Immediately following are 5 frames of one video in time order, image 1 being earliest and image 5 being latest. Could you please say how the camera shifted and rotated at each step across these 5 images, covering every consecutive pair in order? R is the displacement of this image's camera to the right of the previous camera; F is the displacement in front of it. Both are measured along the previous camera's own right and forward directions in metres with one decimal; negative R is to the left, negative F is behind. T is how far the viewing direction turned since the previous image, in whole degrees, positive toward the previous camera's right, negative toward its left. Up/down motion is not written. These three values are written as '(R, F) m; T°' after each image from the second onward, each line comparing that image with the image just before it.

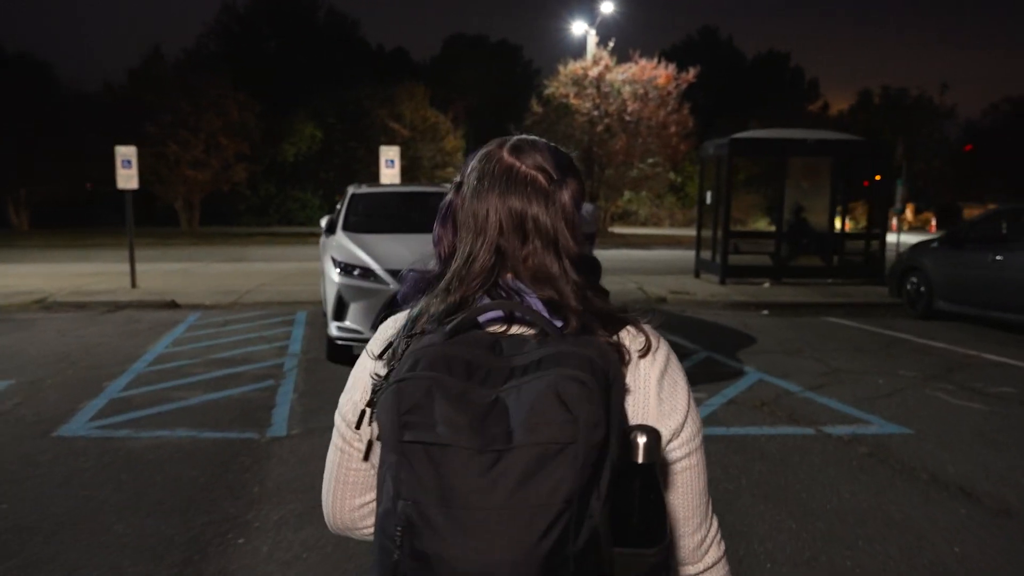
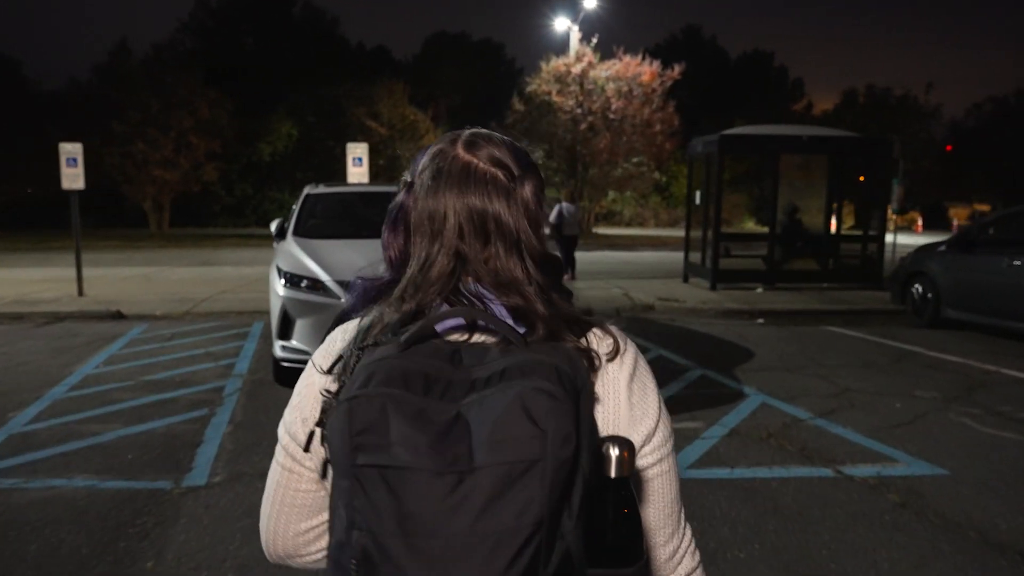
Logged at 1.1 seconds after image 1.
(+0.1, +1.0) m; +1°
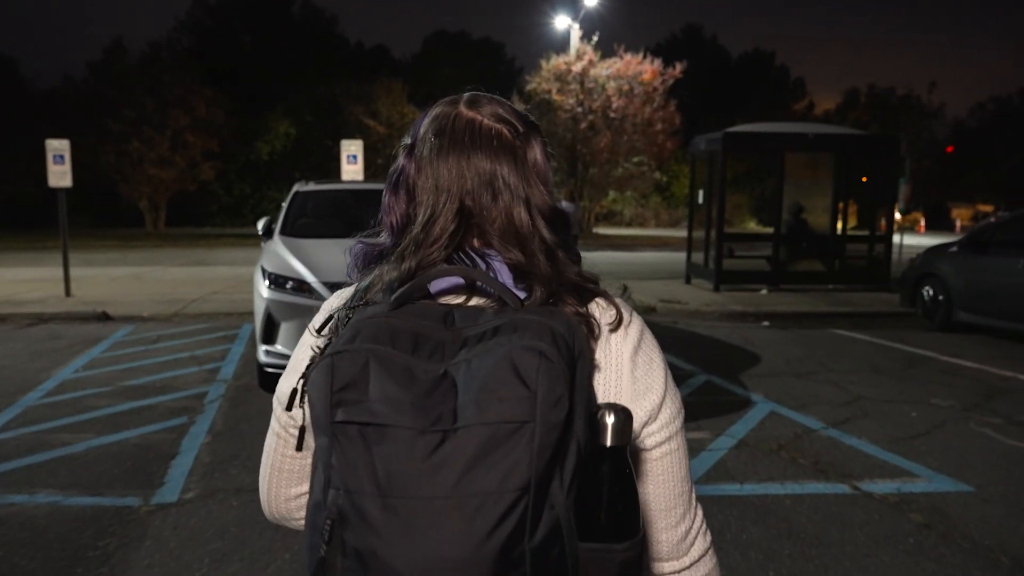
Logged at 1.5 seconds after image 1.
(0.0, +0.4) m; 0°
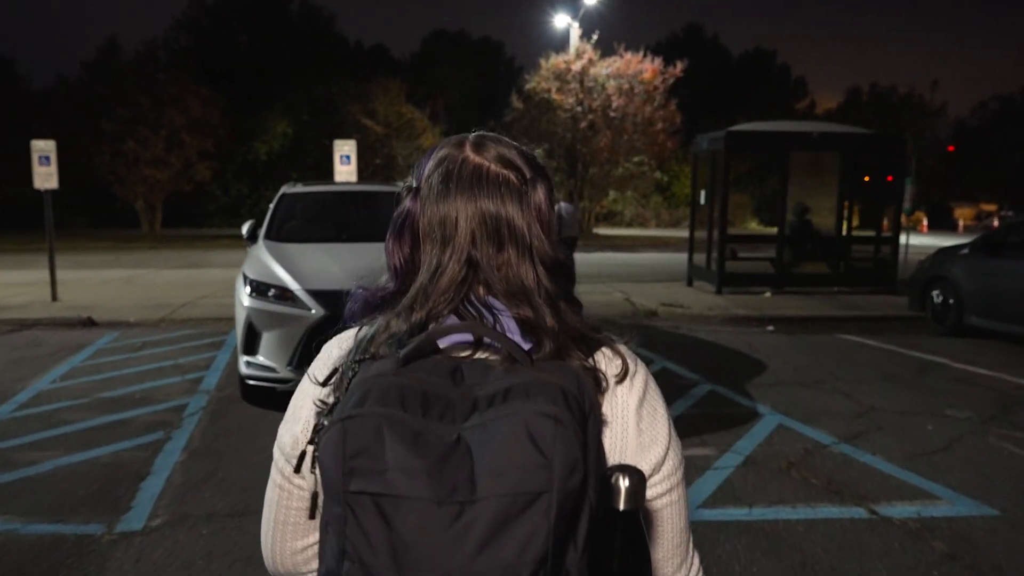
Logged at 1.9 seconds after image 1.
(+0.1, +0.4) m; 0°
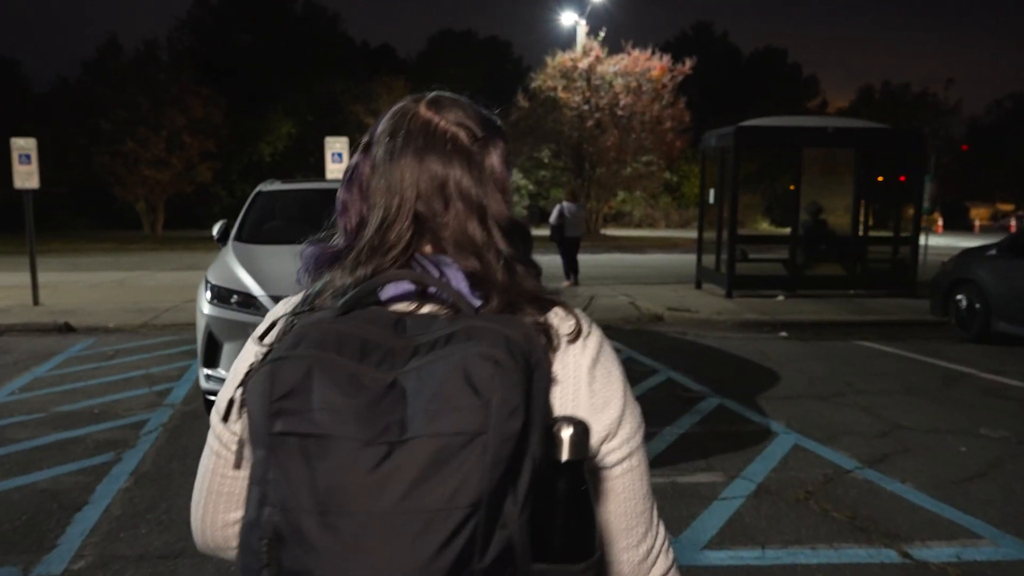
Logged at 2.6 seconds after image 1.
(+0.2, +0.6) m; -1°
